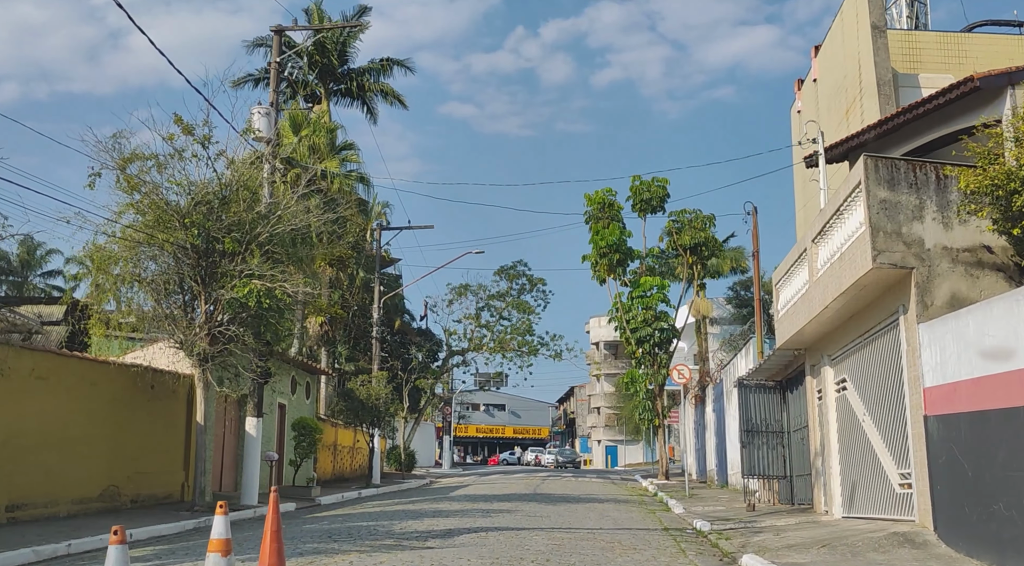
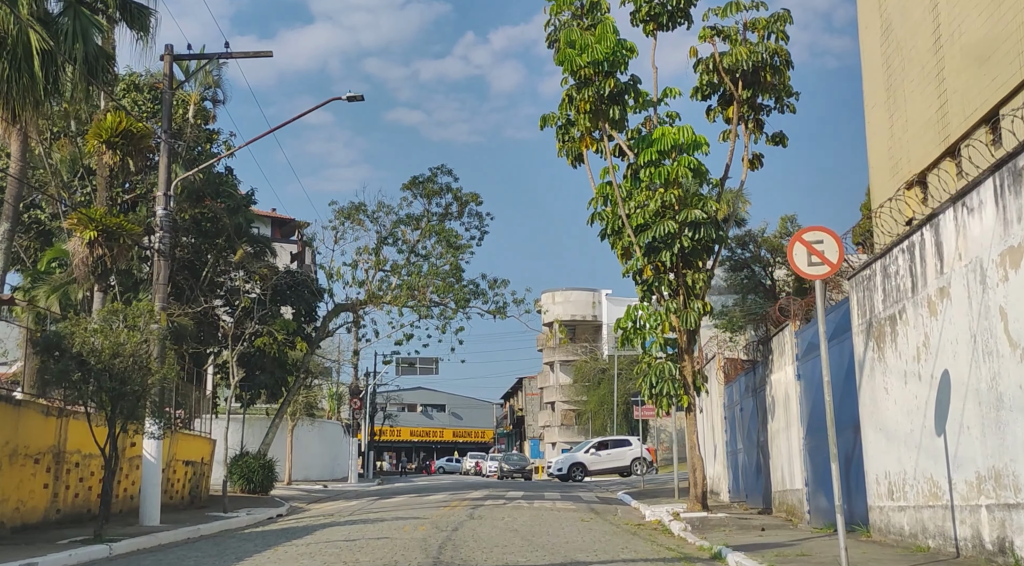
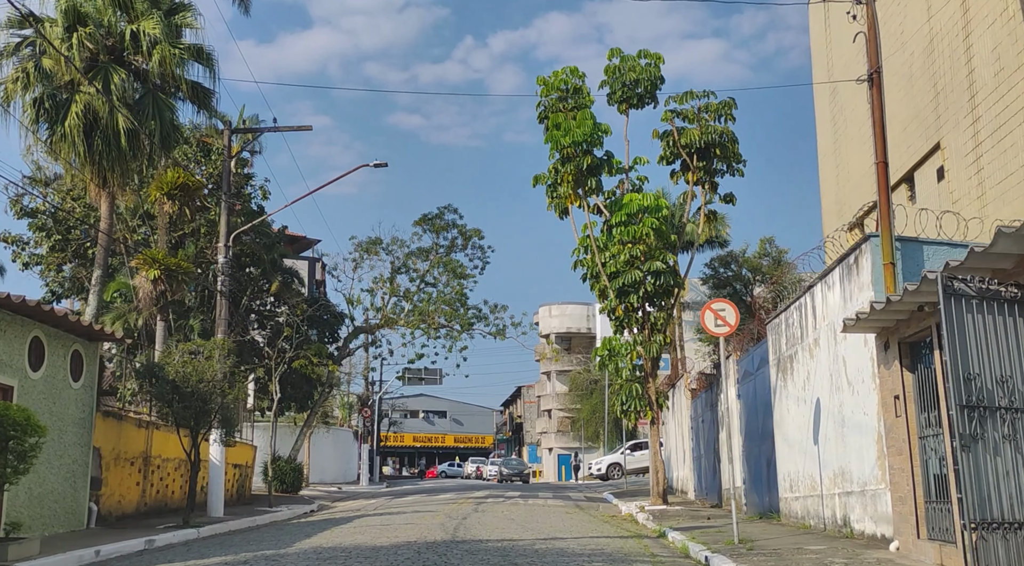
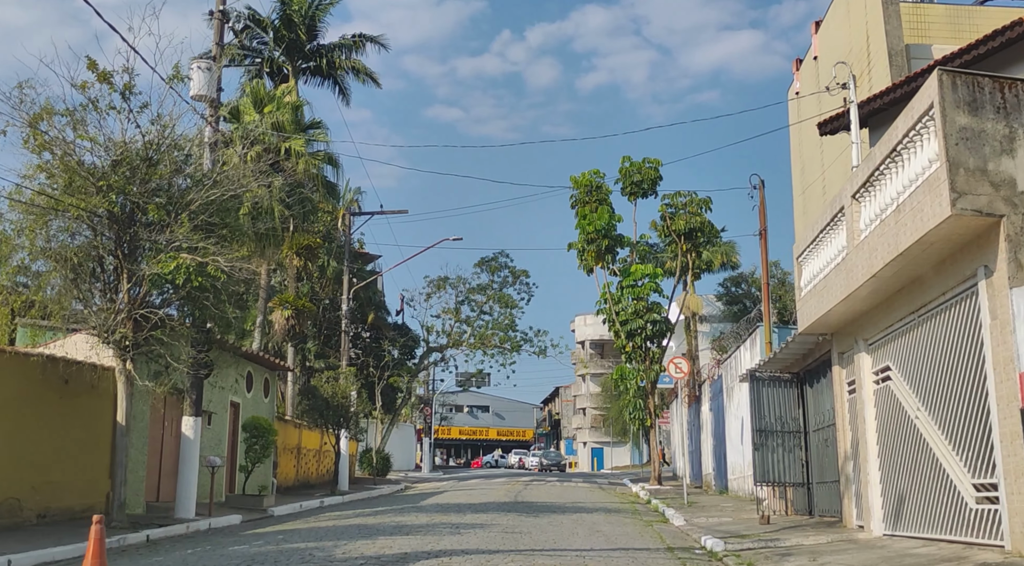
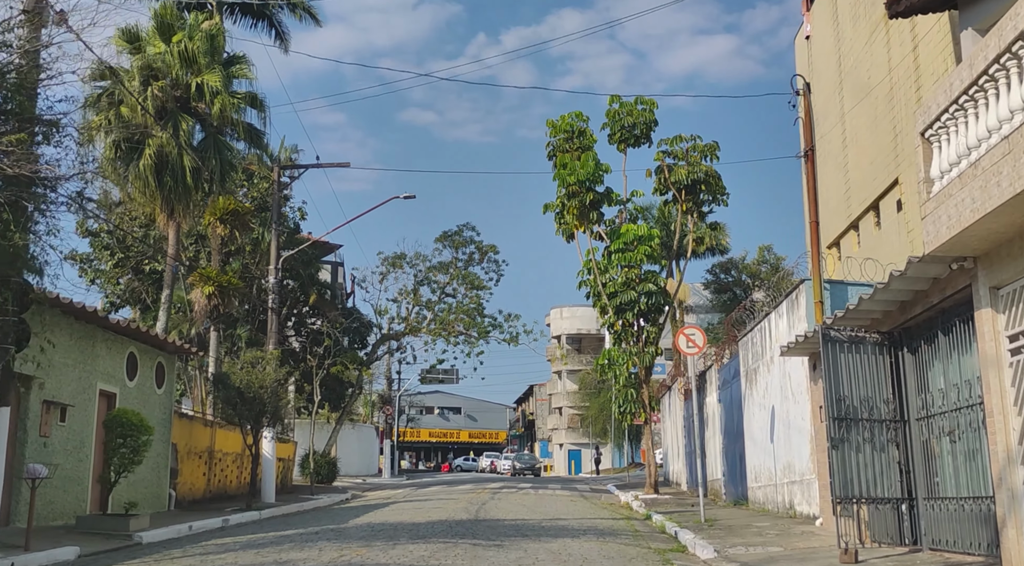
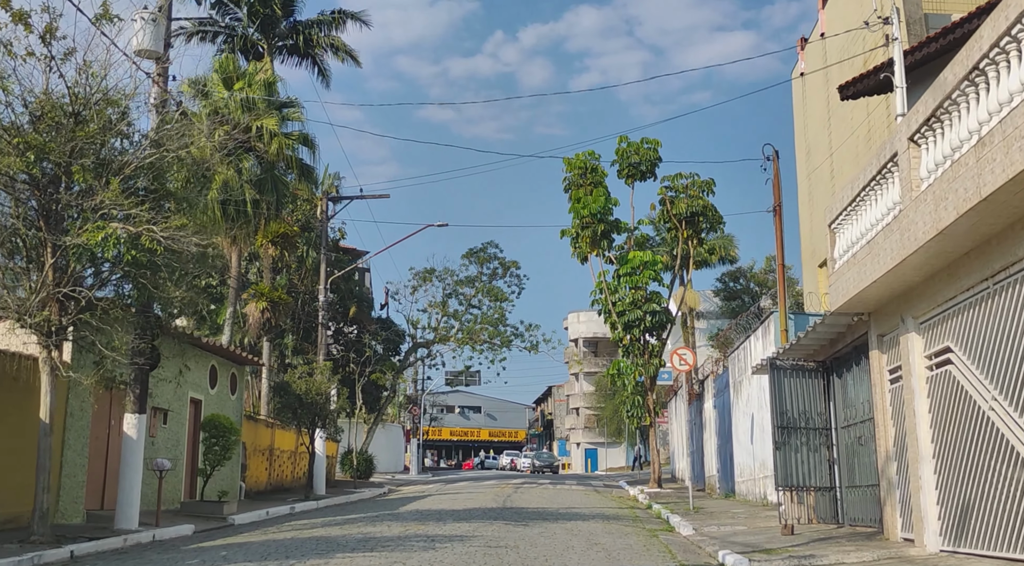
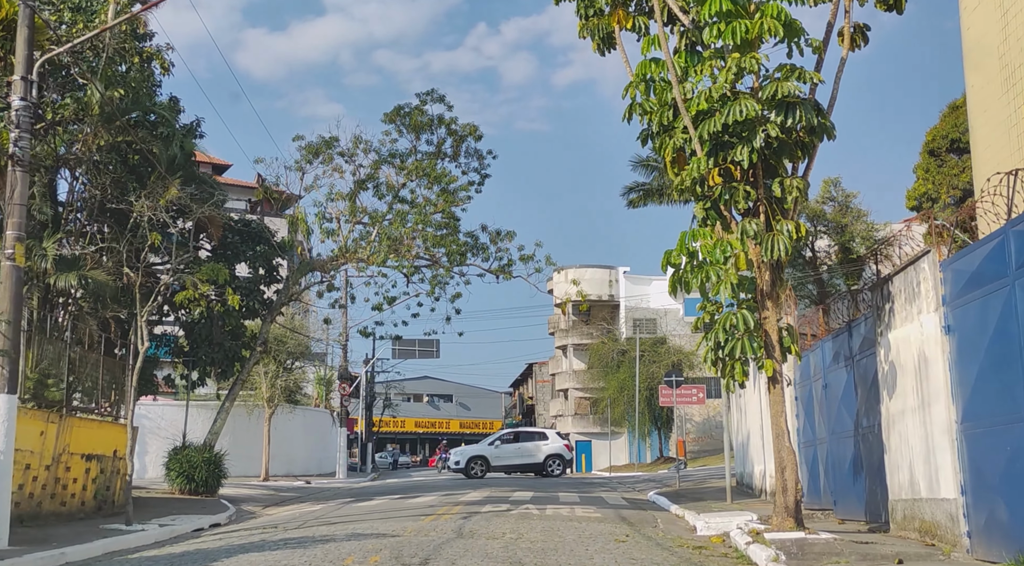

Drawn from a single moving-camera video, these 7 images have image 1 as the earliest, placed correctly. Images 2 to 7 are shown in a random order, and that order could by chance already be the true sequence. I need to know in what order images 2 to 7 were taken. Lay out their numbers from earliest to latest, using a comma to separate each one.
4, 6, 5, 3, 2, 7
